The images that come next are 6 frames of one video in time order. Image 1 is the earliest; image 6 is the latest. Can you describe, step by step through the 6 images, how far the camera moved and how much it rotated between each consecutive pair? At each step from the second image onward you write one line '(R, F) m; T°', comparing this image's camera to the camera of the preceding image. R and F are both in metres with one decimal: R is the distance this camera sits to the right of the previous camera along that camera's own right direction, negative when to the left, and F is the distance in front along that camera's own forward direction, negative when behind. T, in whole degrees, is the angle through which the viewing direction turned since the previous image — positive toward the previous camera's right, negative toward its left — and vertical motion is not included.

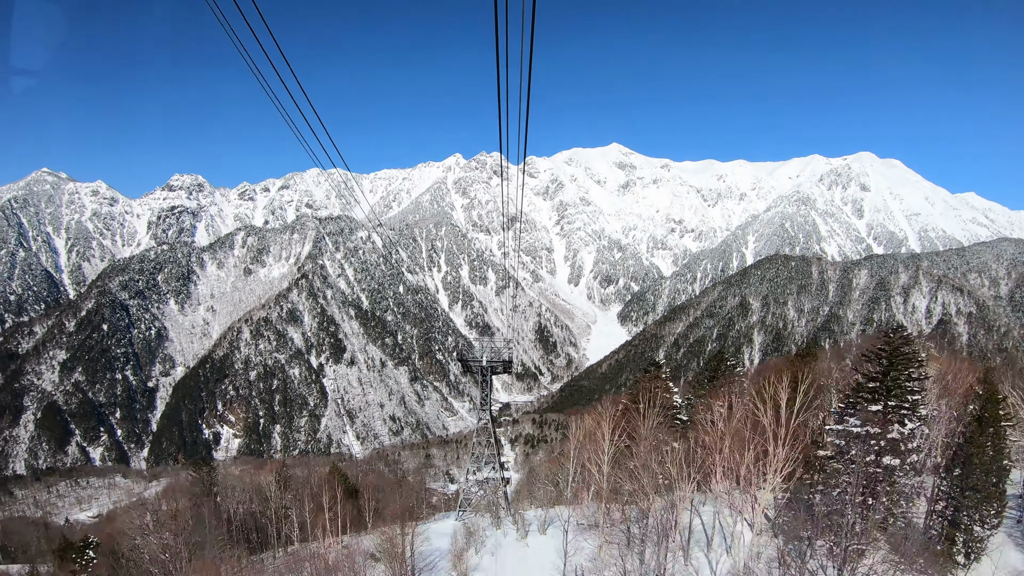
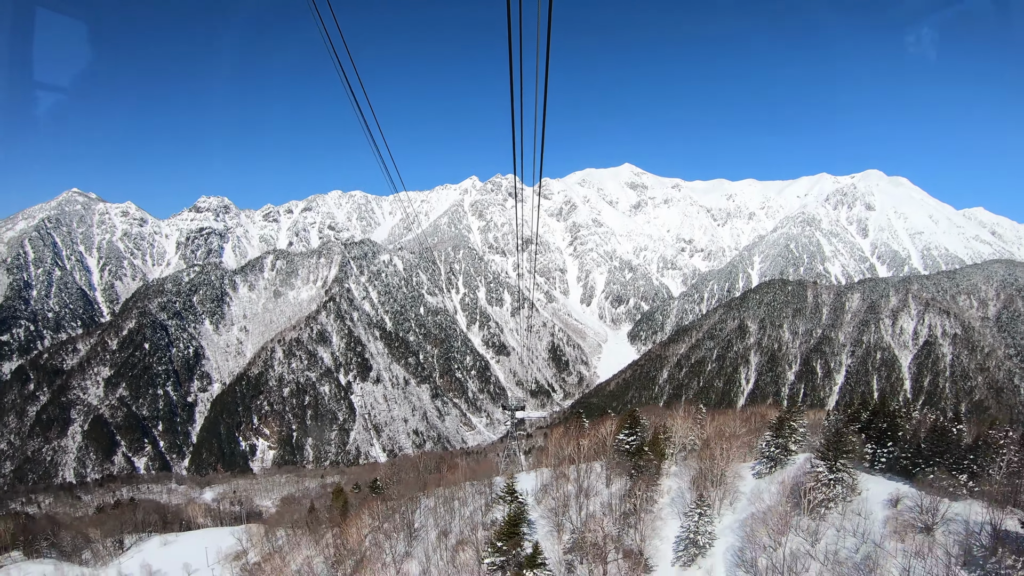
(0.0, -8.5) m; -1°
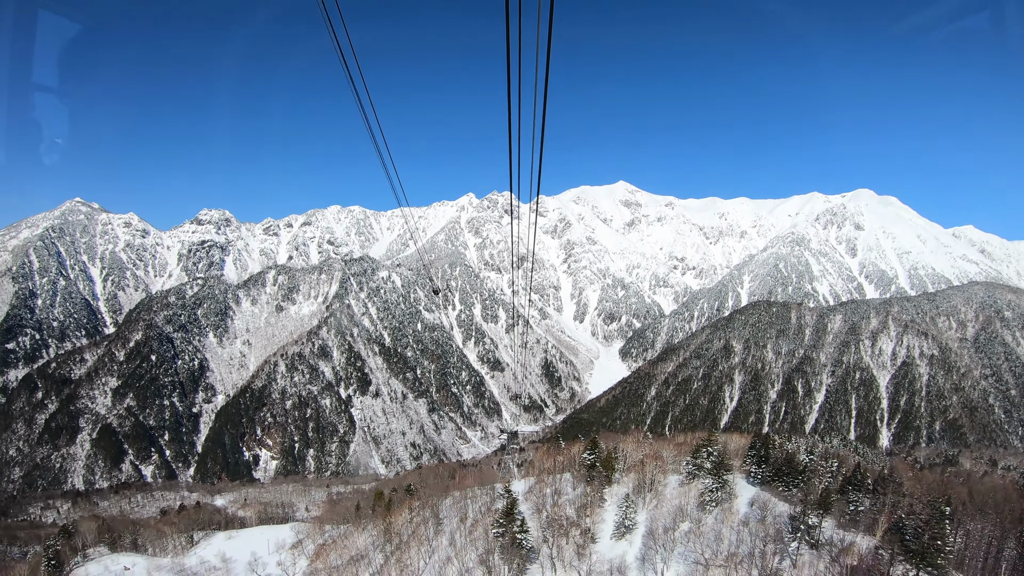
(-0.1, -5.3) m; 0°
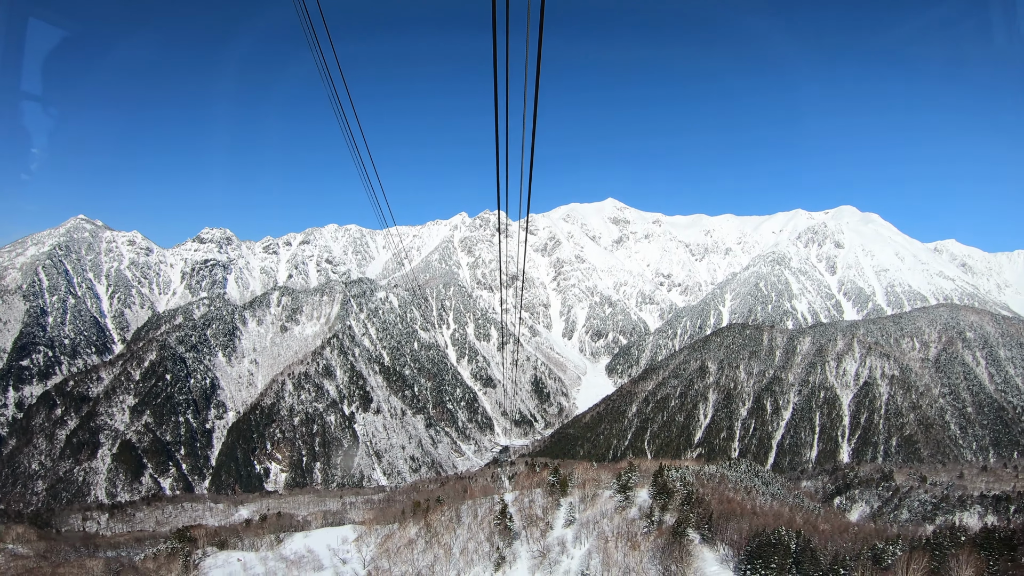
(0.0, -10.3) m; +1°
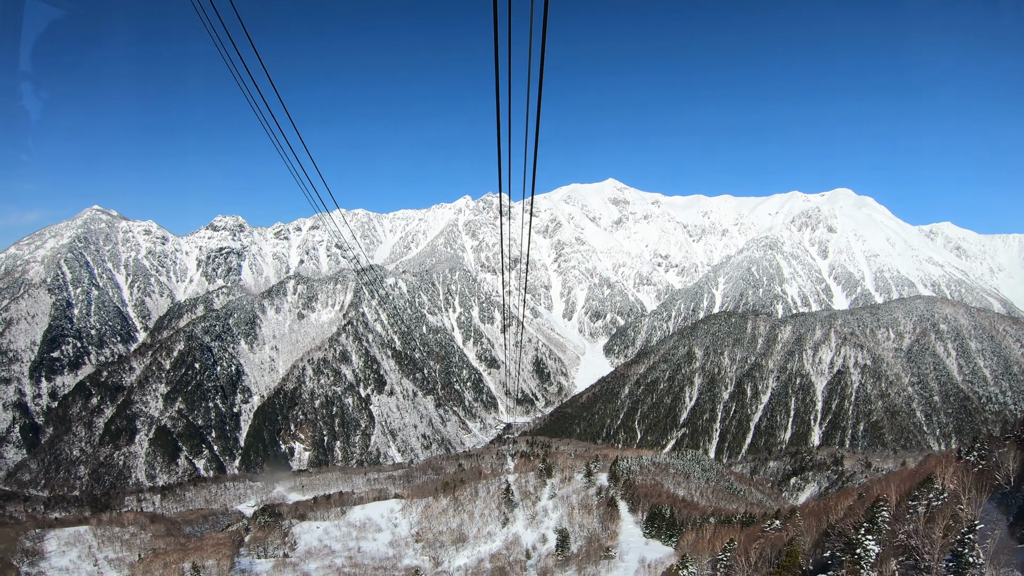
(+0.2, -10.7) m; 0°
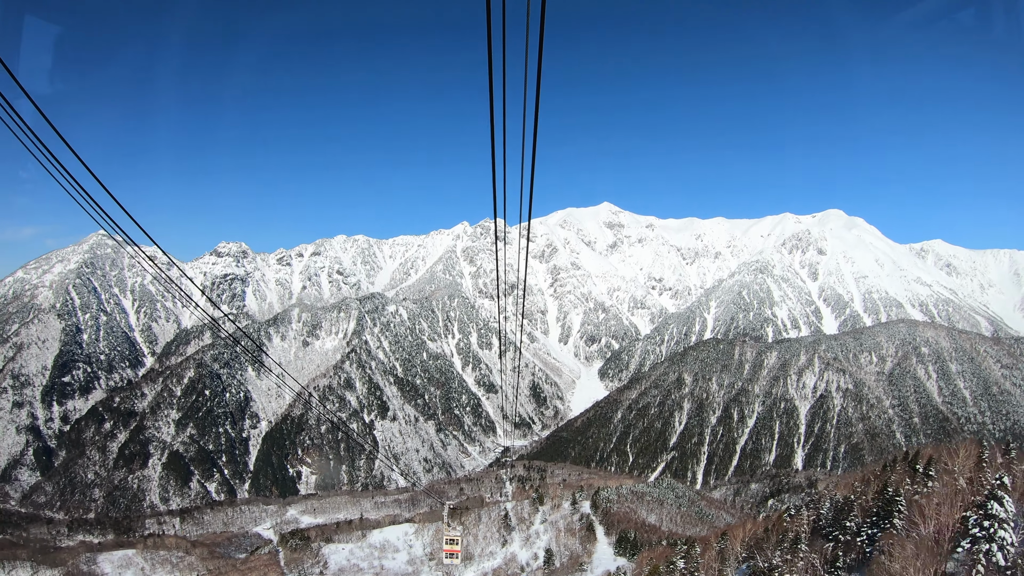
(0.0, -7.2) m; 0°
